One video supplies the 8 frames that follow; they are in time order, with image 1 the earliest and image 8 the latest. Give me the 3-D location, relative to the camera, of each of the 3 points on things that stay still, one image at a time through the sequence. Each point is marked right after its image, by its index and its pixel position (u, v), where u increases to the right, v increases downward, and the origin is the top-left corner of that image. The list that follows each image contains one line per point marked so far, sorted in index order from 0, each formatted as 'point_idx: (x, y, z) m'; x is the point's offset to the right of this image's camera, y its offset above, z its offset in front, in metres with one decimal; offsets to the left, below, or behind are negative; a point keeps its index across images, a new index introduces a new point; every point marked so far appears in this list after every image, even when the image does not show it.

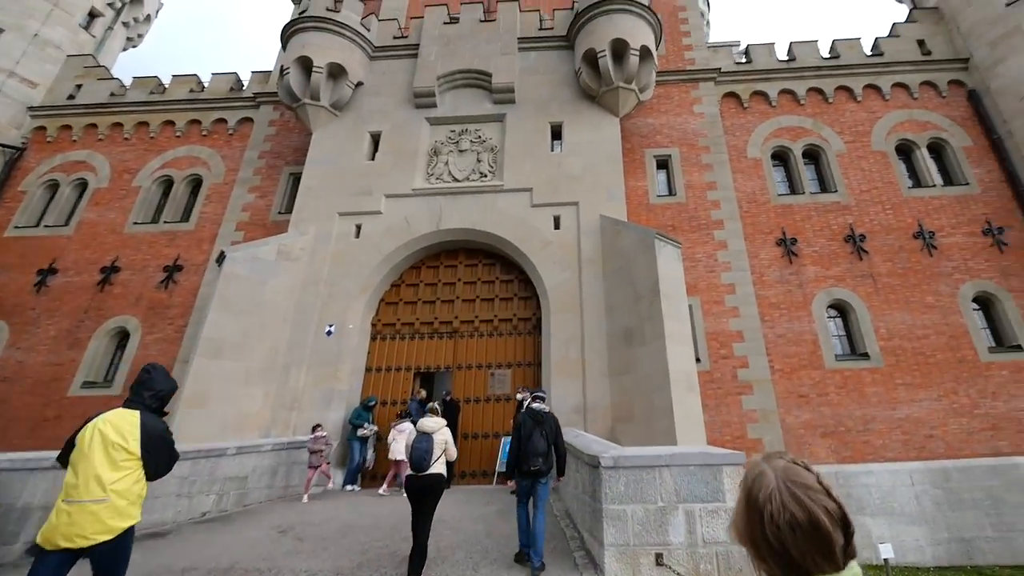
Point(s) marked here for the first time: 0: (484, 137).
0: (-0.6, +3.8, +12.3) m
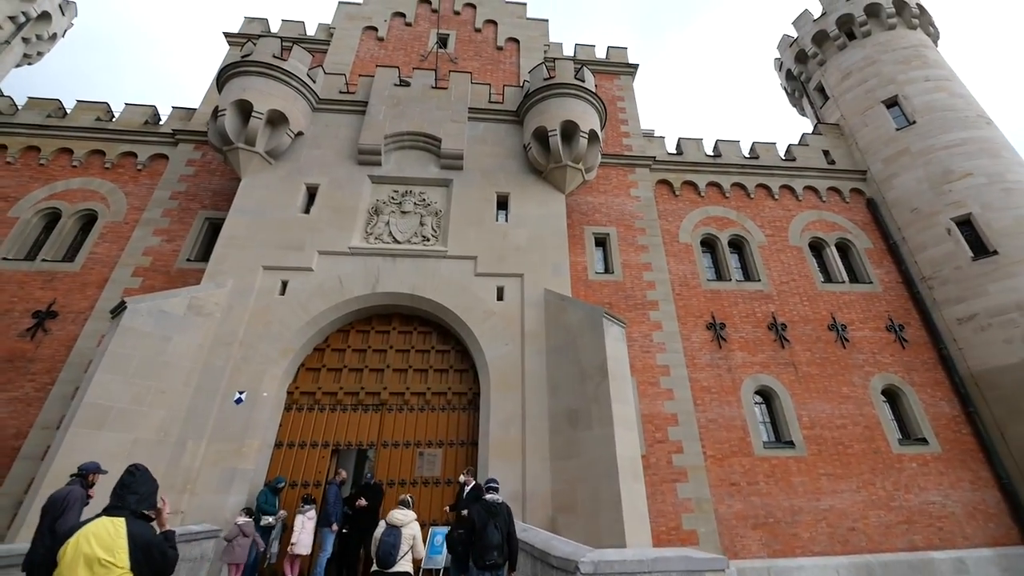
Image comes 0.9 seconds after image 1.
0: (-2.0, +2.2, +12.0) m
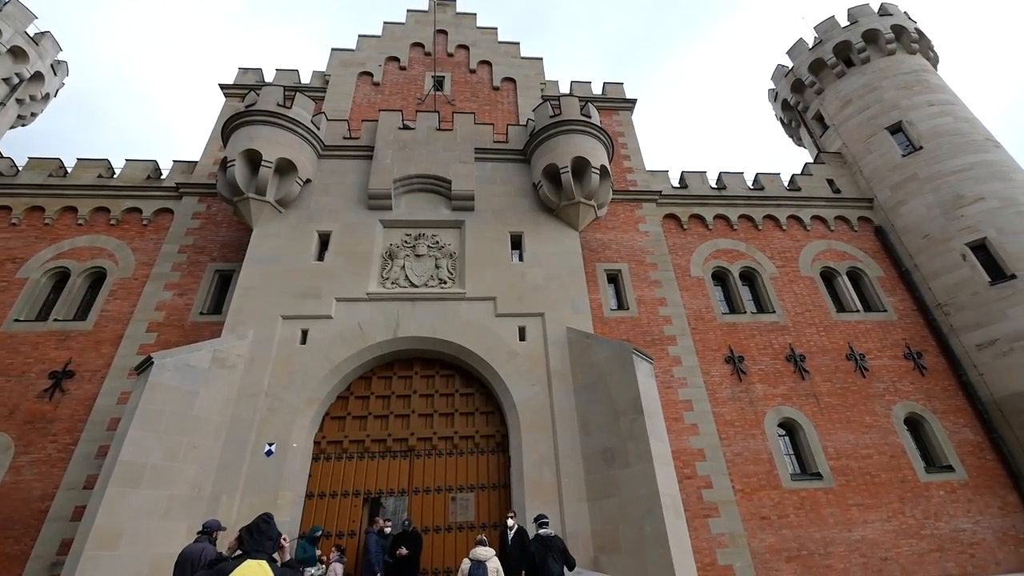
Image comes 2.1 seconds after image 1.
0: (-1.7, +1.1, +12.0) m
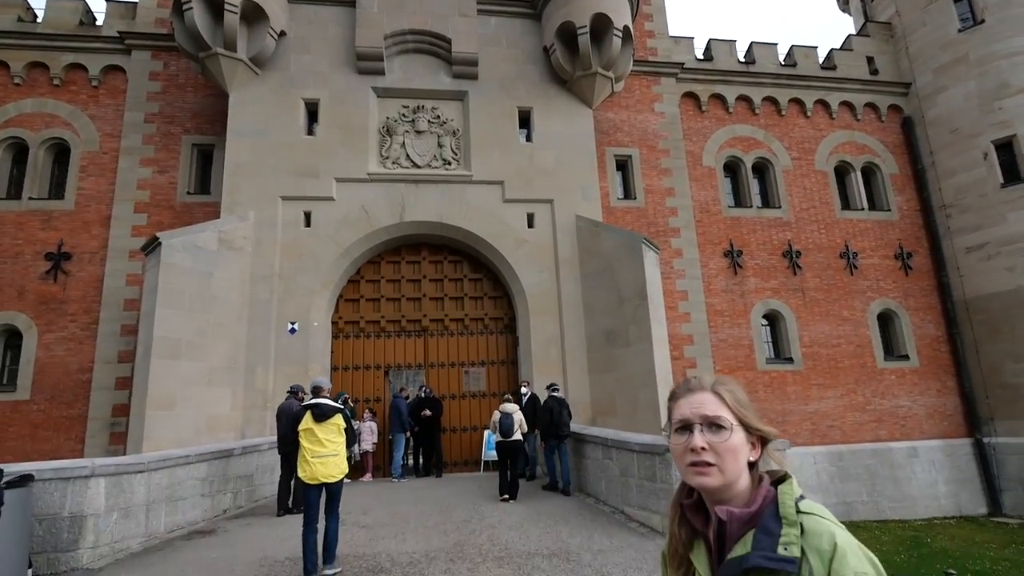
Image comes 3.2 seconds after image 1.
0: (-1.6, +3.9, +11.0) m
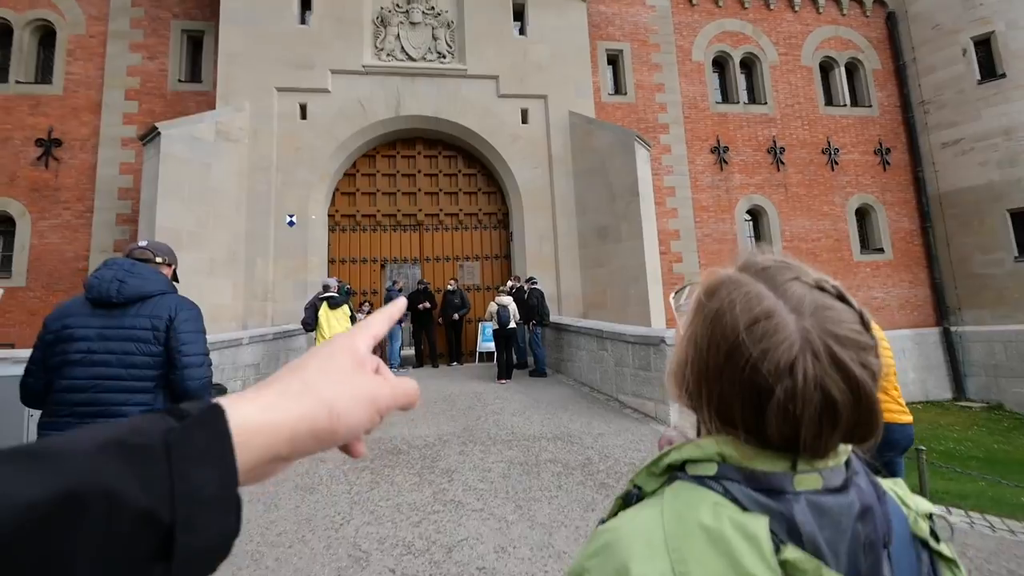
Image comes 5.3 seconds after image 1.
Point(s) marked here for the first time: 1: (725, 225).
0: (-1.8, +6.4, +11.0) m
1: (+5.0, +1.5, +11.4) m
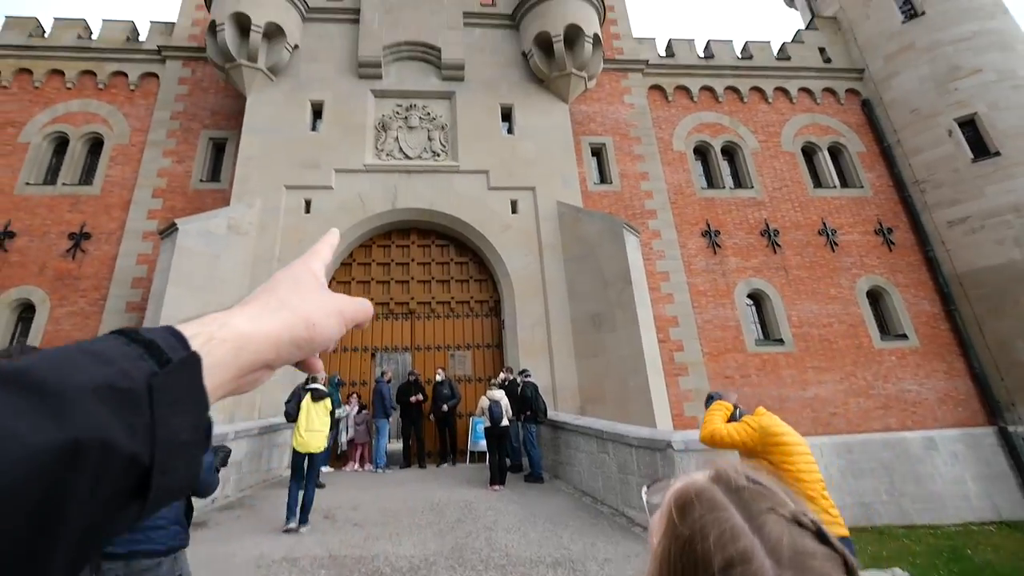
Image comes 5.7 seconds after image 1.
0: (-2.0, +4.3, +12.1) m
1: (+4.7, -0.5, +10.8) m
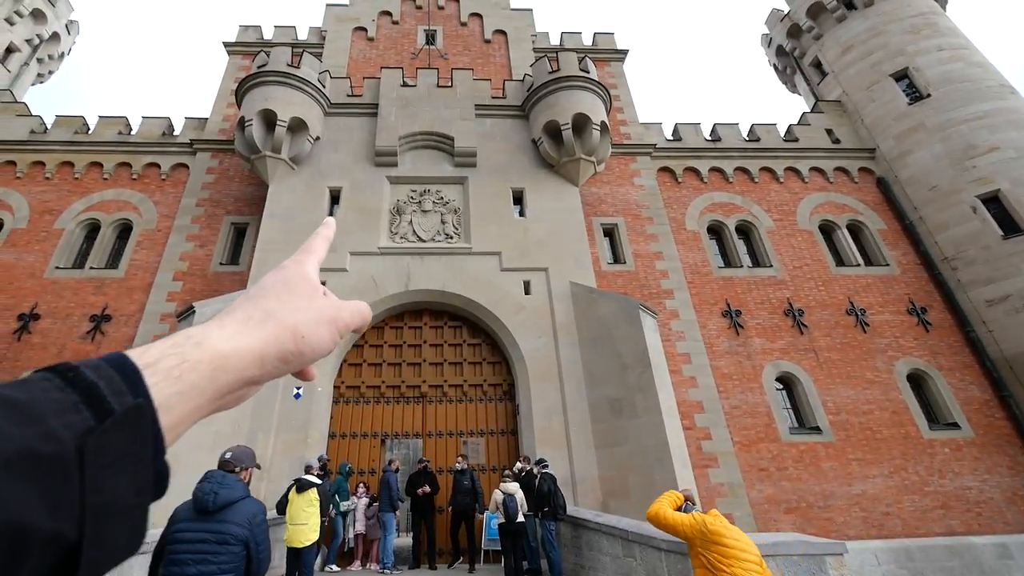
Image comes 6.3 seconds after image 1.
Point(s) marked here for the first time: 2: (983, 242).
0: (-1.7, +2.3, +12.4) m
1: (+5.0, -2.2, +10.1) m
2: (+10.3, +0.9, +10.4) m
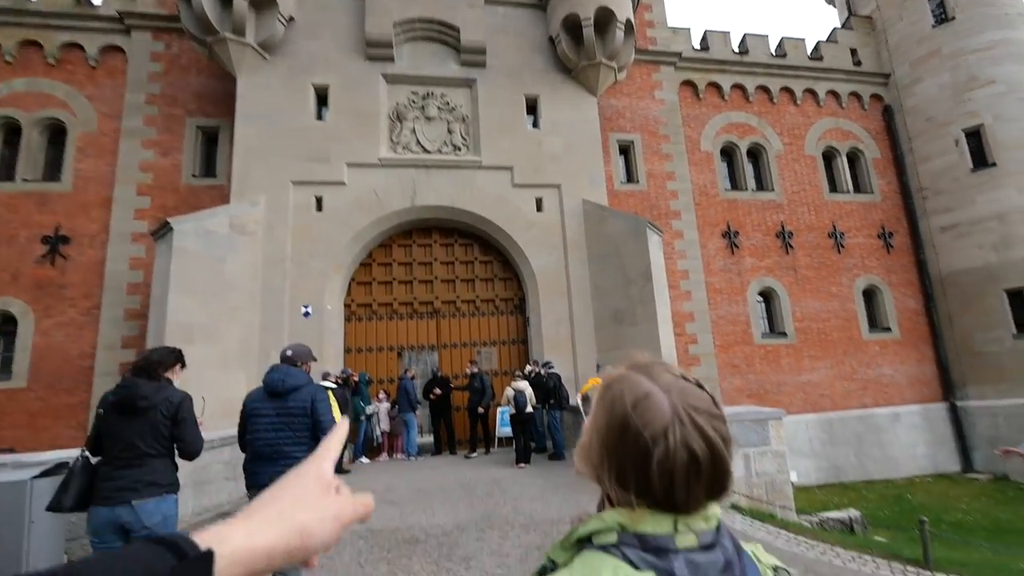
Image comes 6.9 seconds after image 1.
0: (-1.4, +4.3, +11.2) m
1: (+5.4, -0.5, +11.5) m
2: (+10.6, +2.8, +11.7) m
